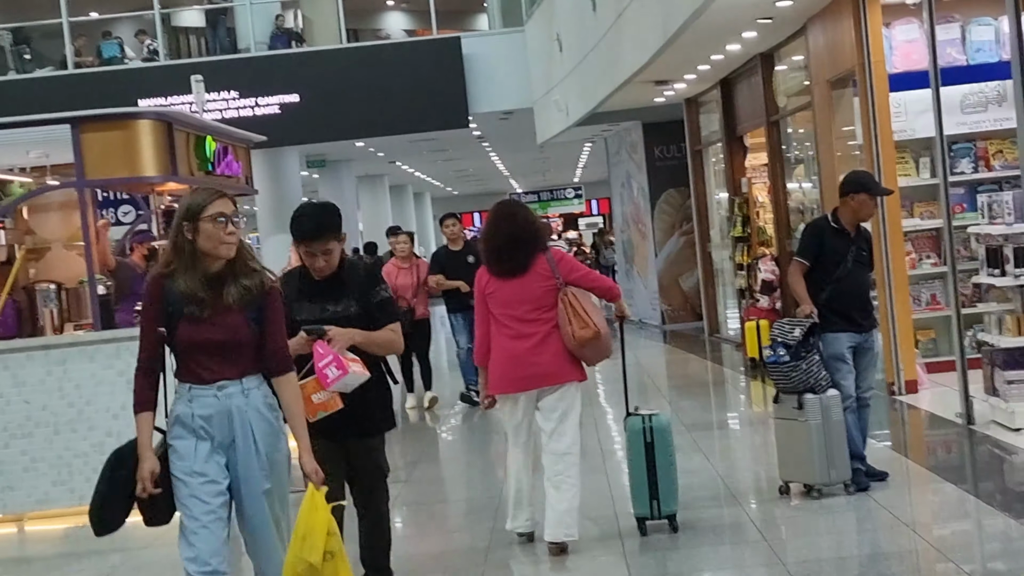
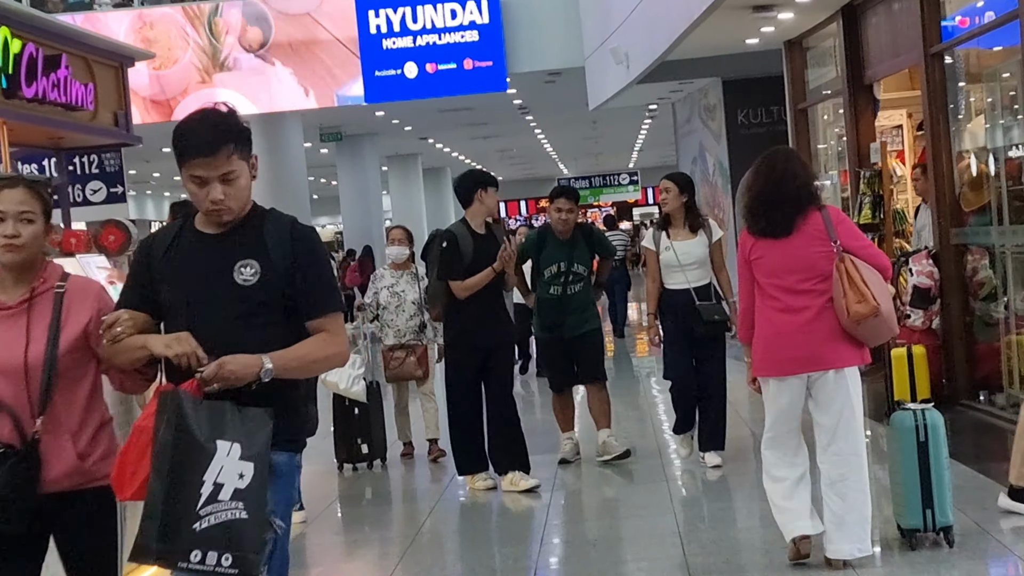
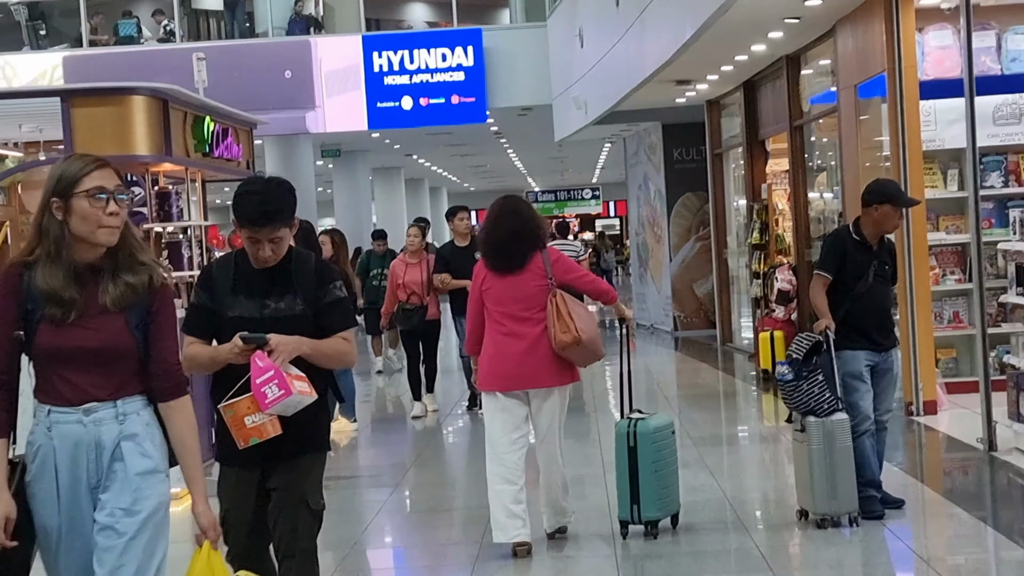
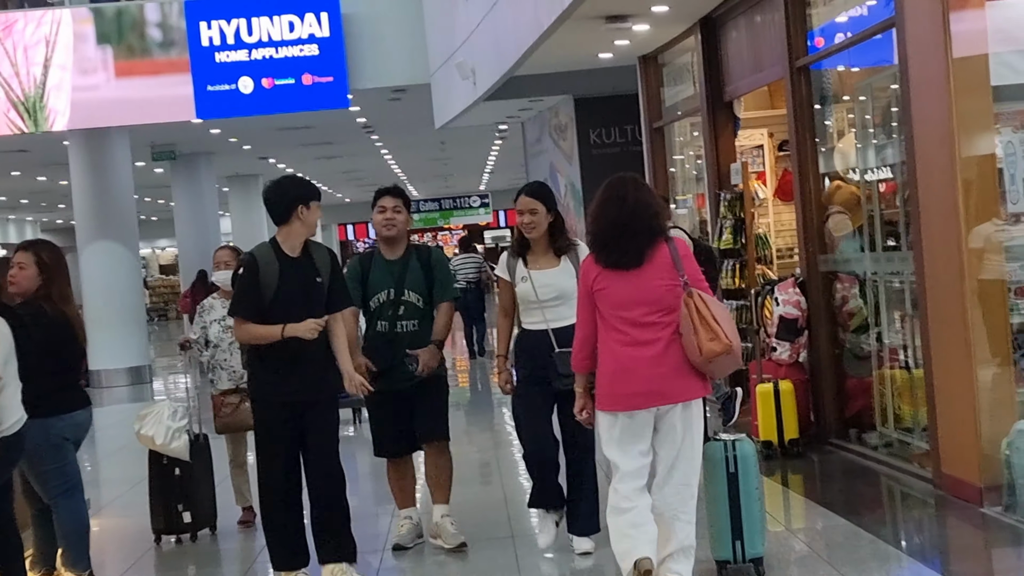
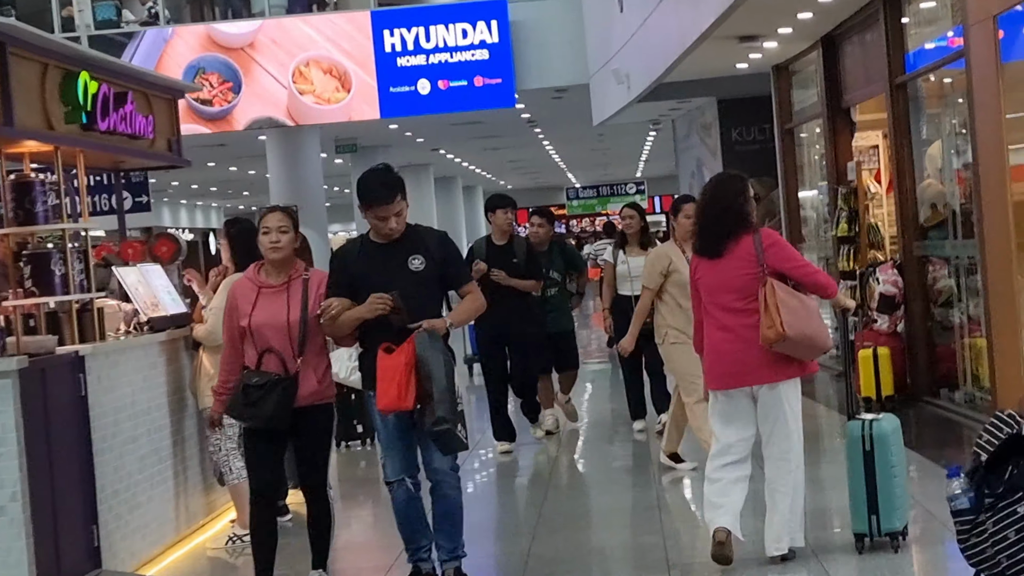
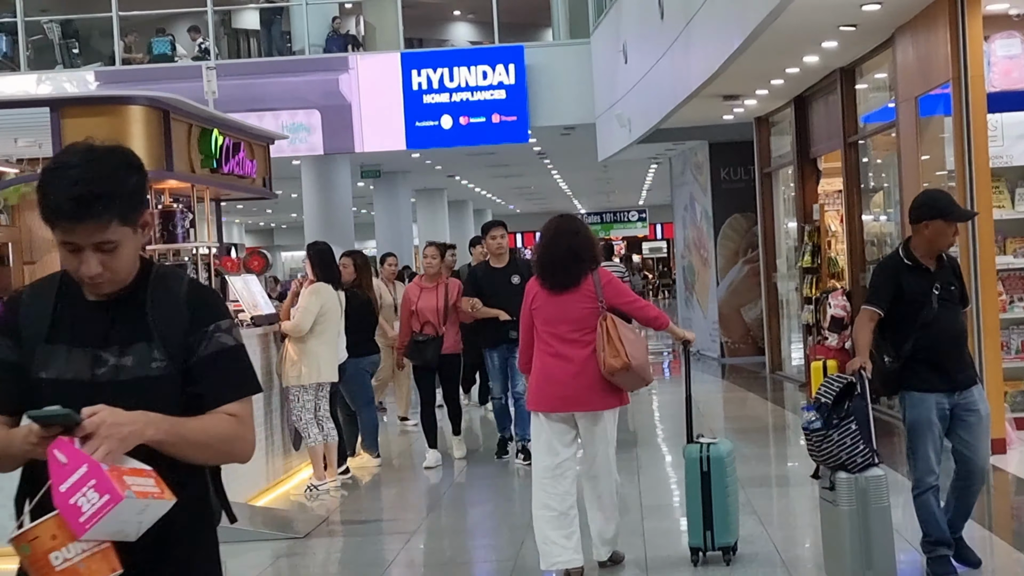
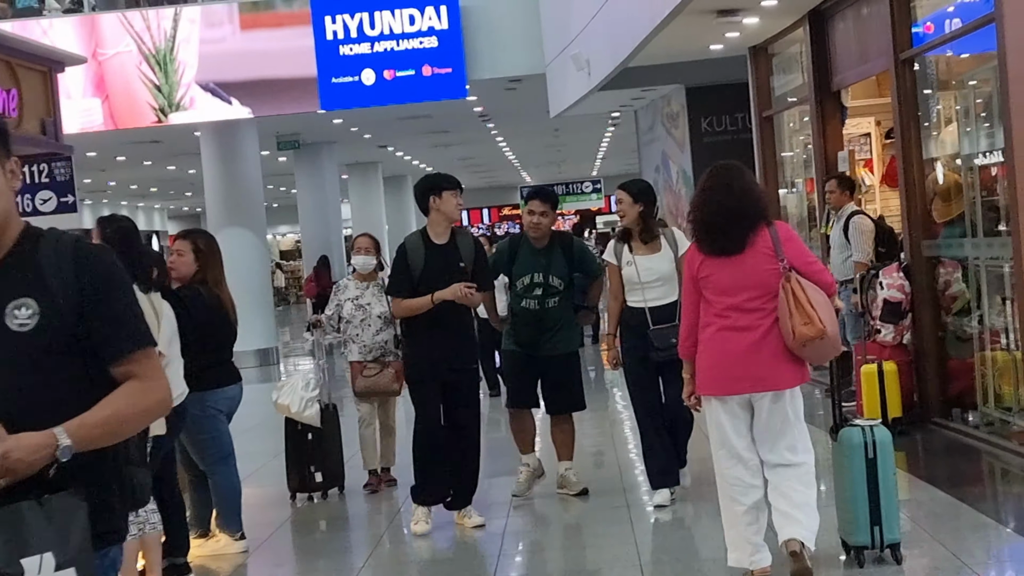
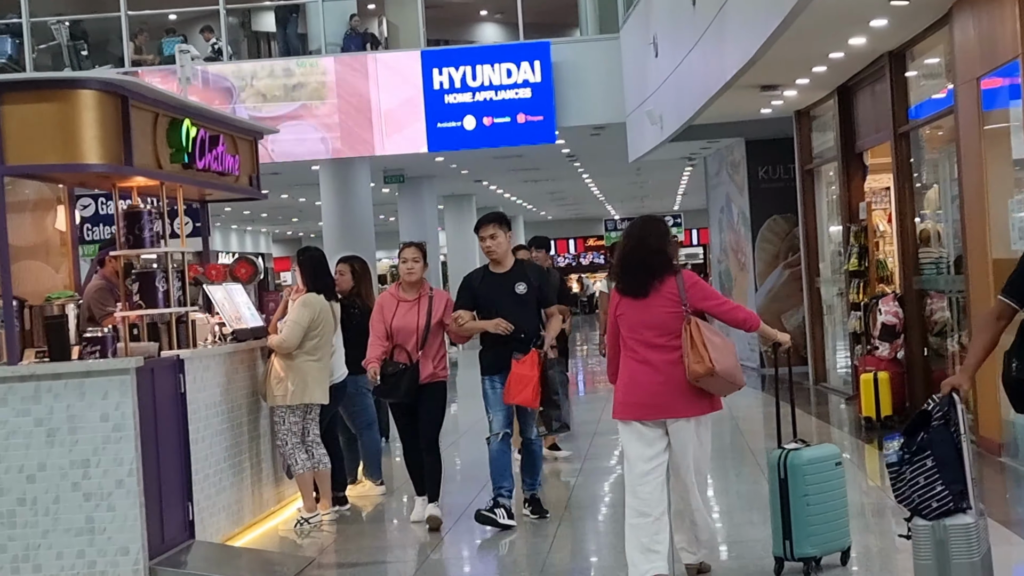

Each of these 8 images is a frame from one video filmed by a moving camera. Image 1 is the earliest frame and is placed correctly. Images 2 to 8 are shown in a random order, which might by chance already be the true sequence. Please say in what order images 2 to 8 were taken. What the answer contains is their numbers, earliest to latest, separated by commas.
3, 6, 8, 5, 2, 7, 4
